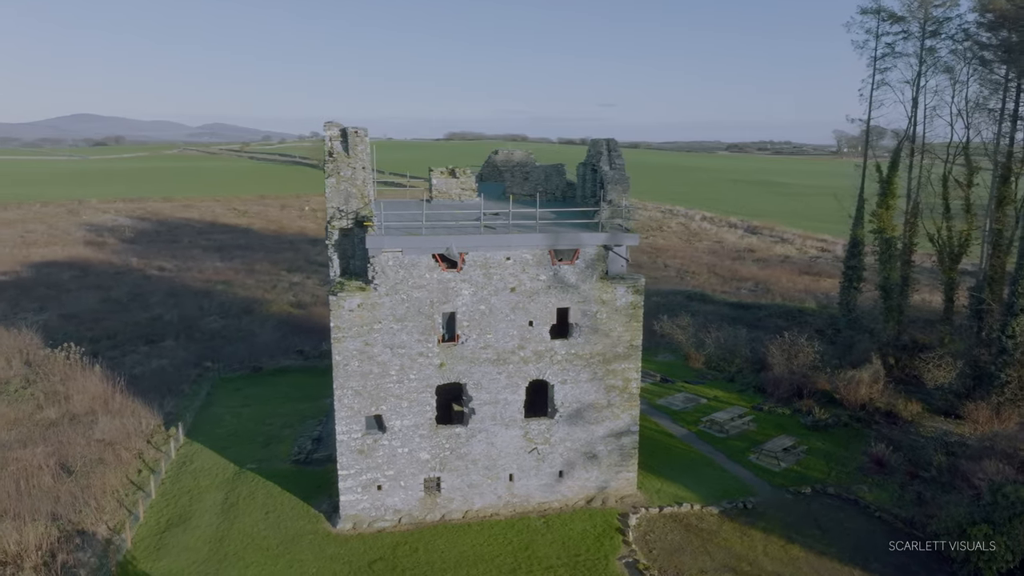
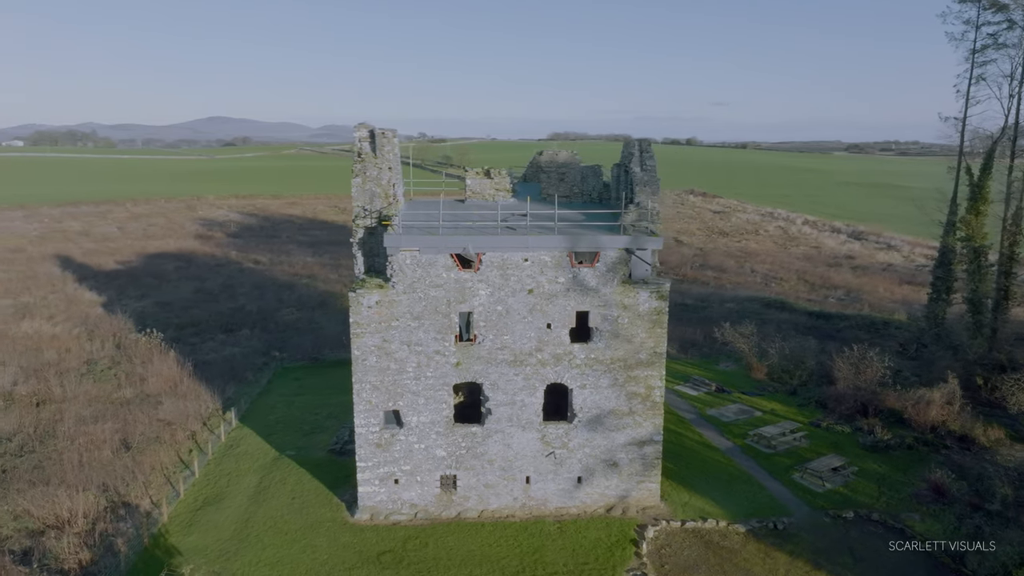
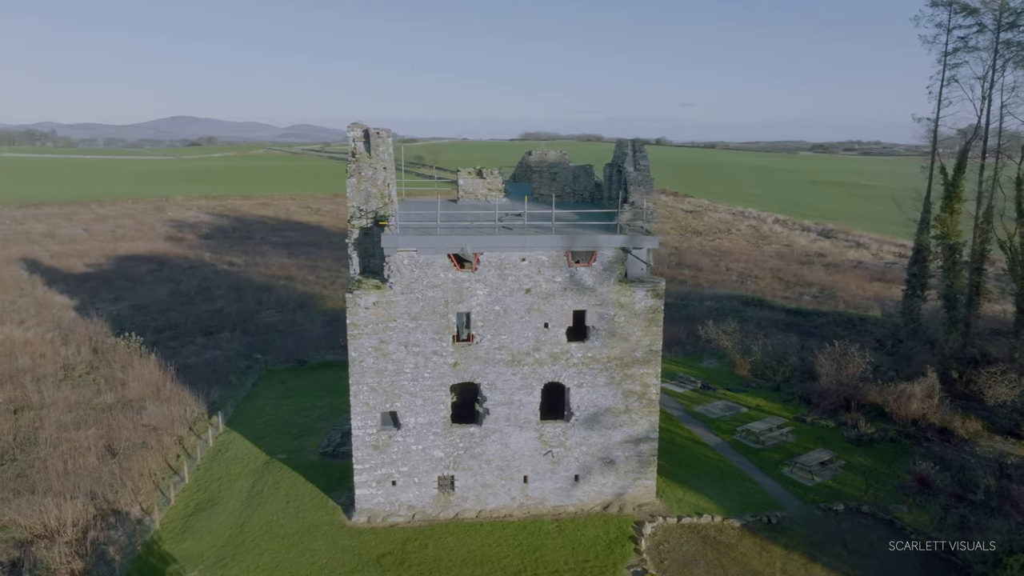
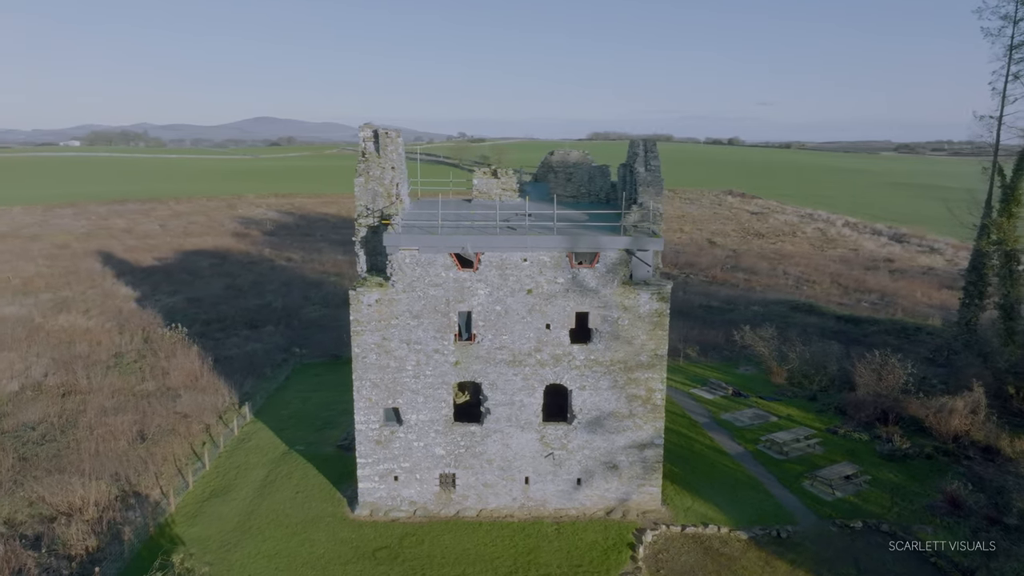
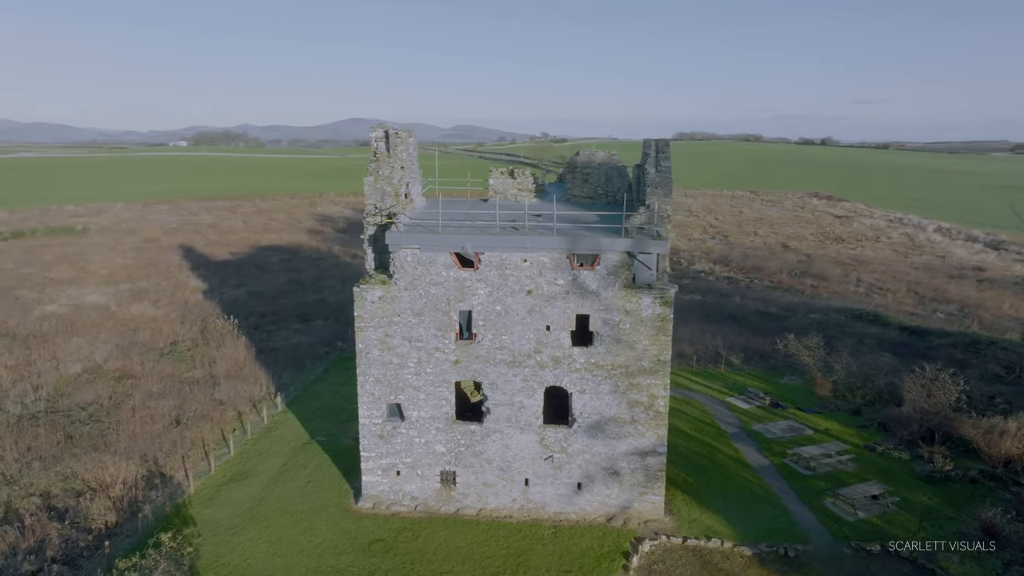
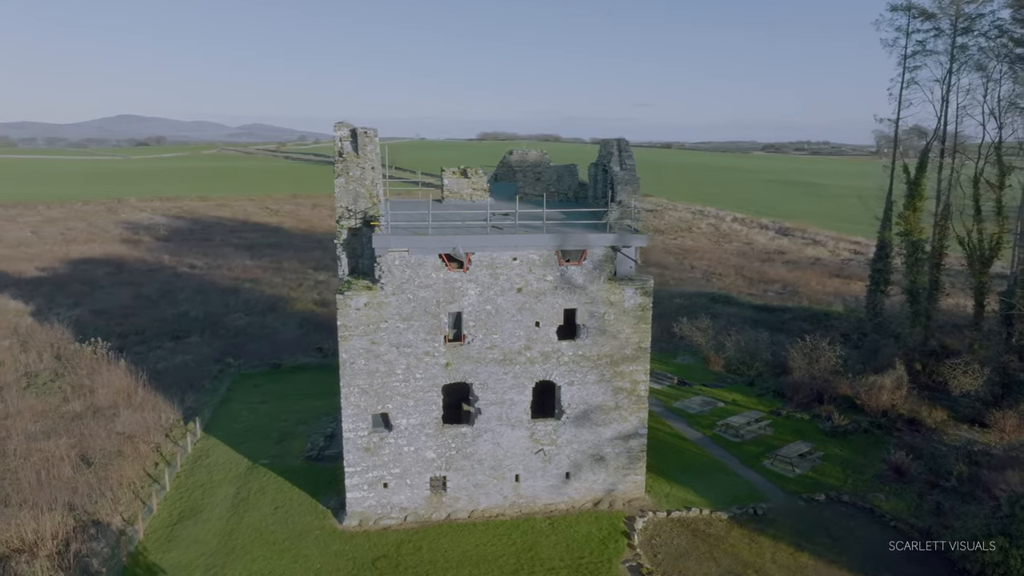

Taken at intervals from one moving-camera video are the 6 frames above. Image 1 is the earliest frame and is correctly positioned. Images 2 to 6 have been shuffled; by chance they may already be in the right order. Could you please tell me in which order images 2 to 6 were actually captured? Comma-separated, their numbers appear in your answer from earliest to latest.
6, 3, 2, 4, 5
